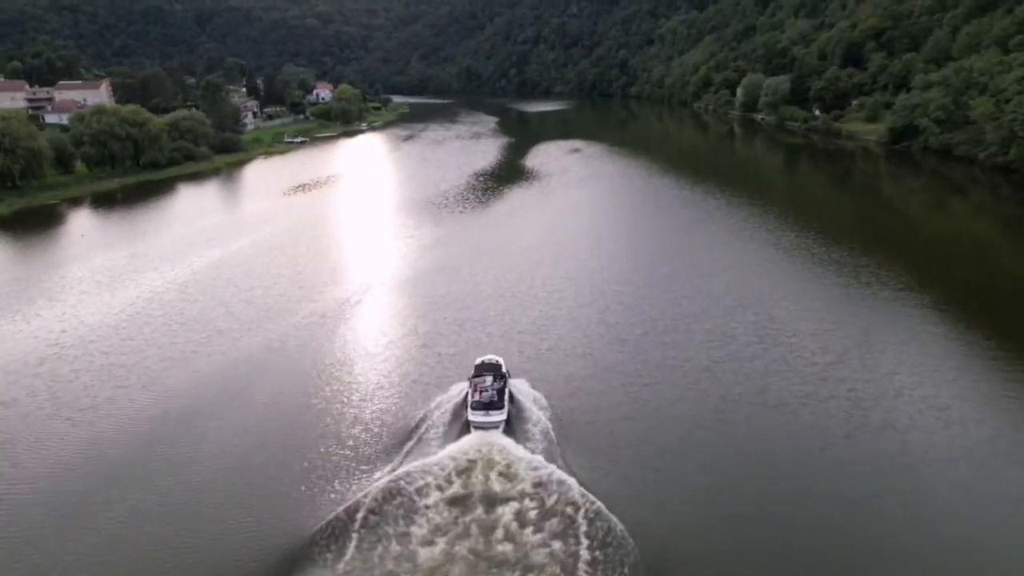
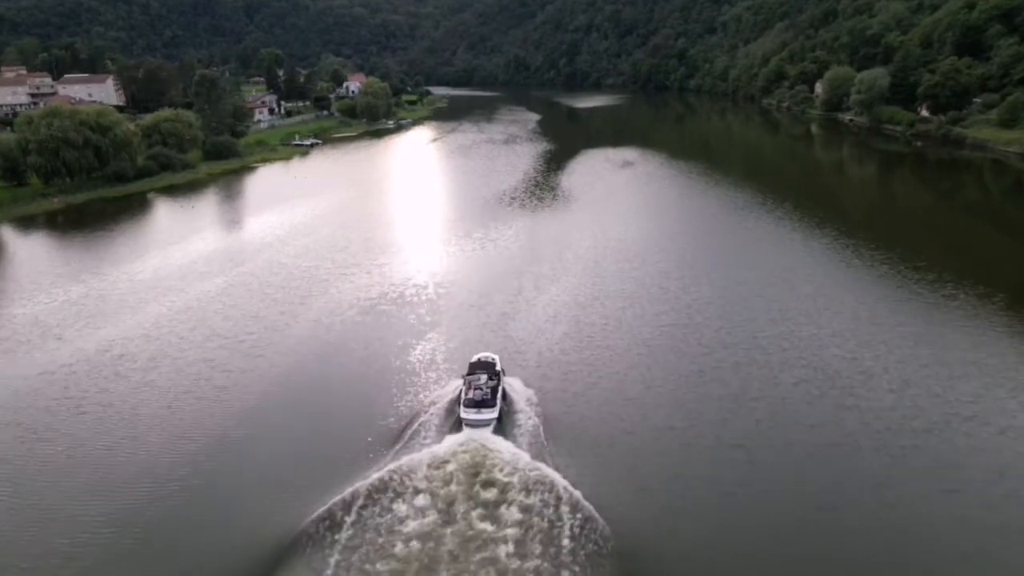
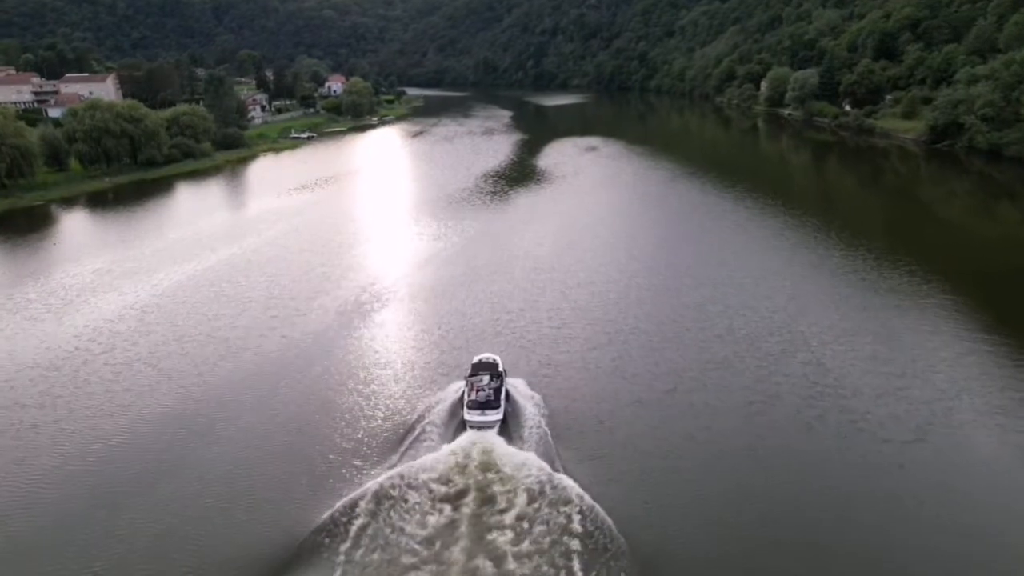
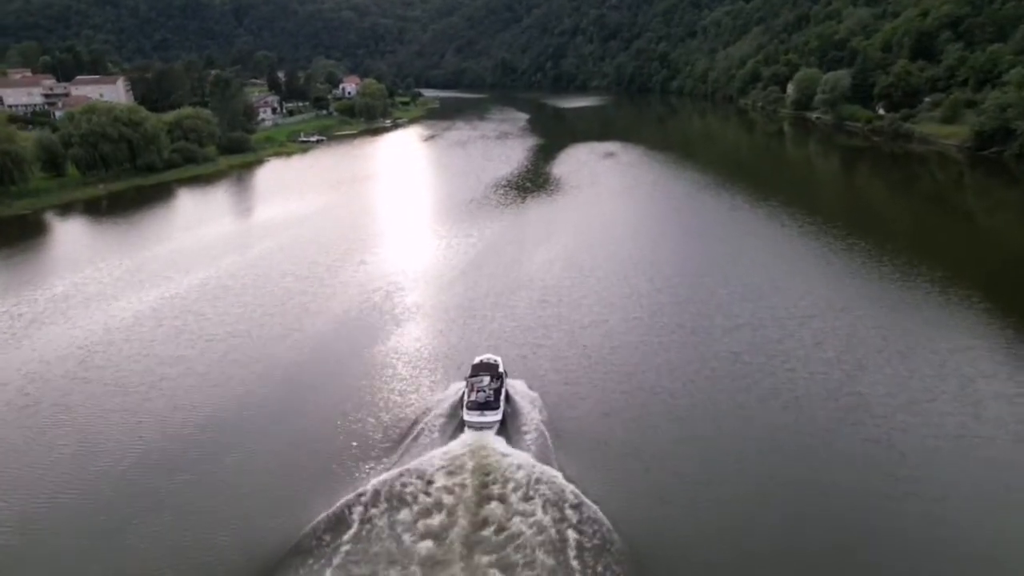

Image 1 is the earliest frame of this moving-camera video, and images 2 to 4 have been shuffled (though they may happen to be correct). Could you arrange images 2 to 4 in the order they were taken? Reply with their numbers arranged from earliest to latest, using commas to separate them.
3, 4, 2
